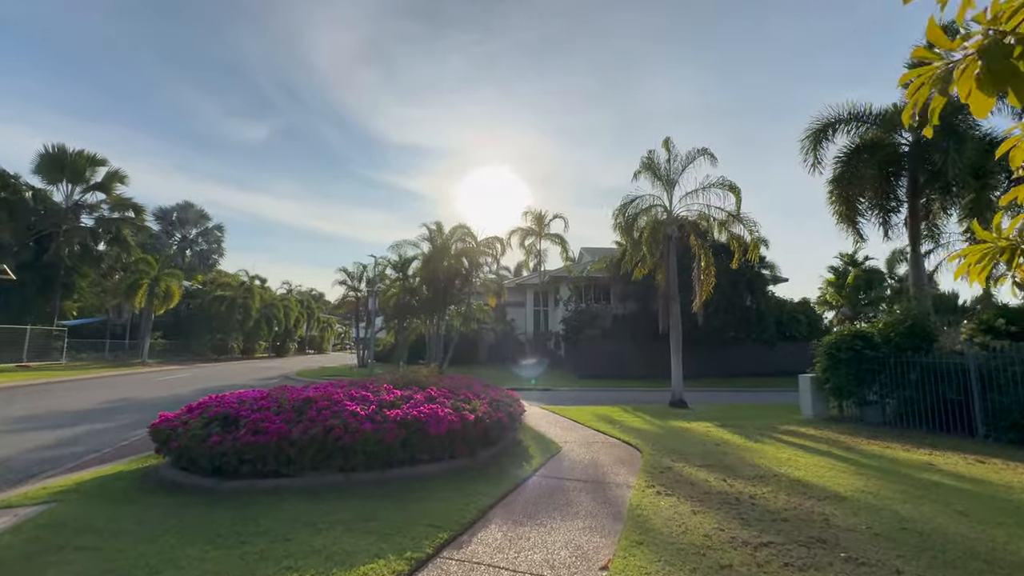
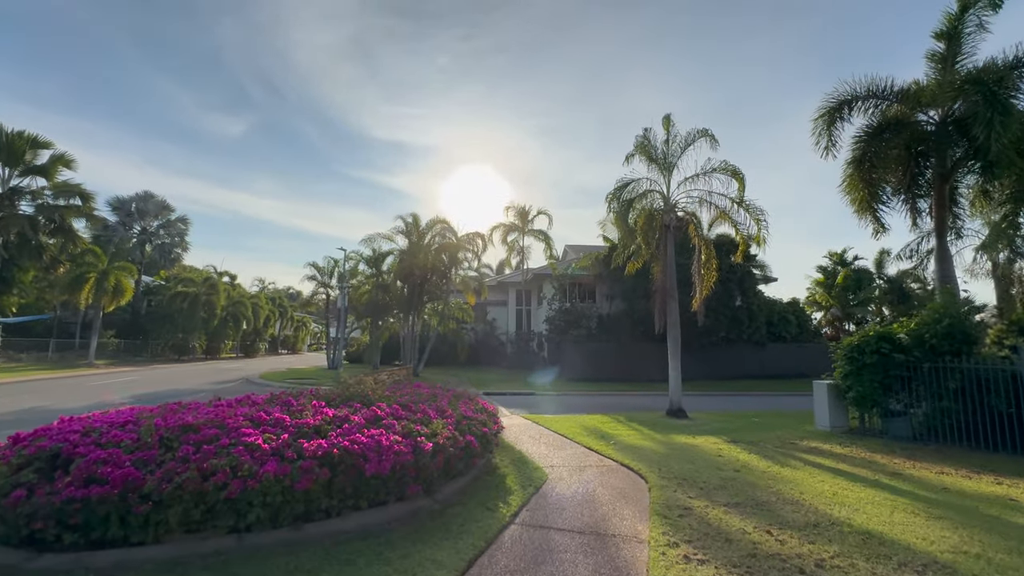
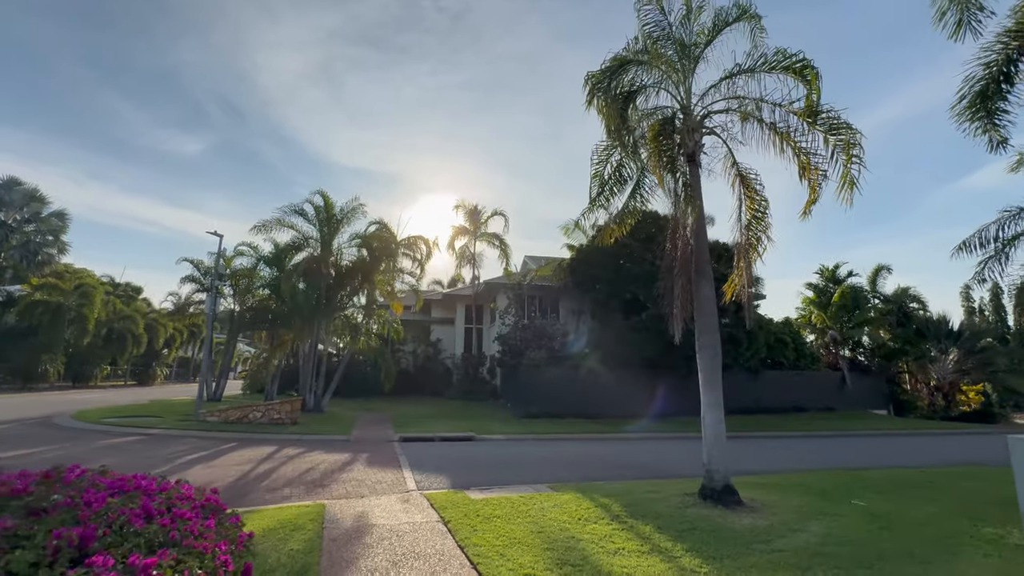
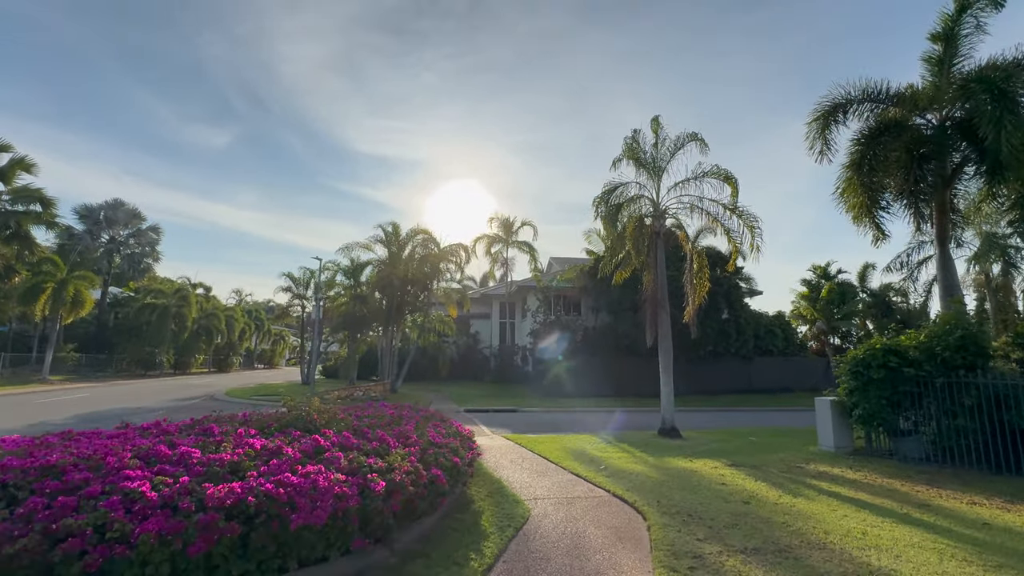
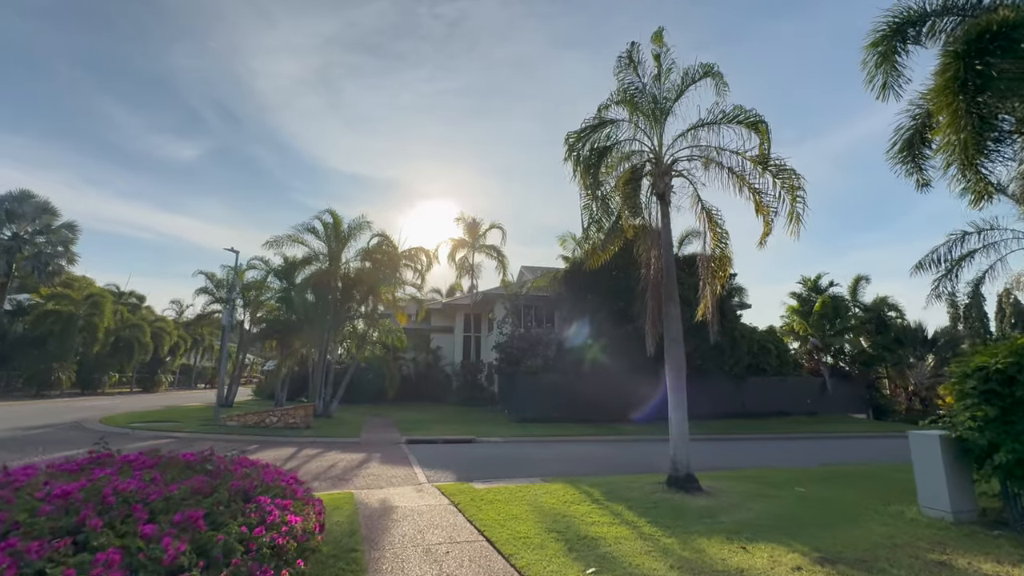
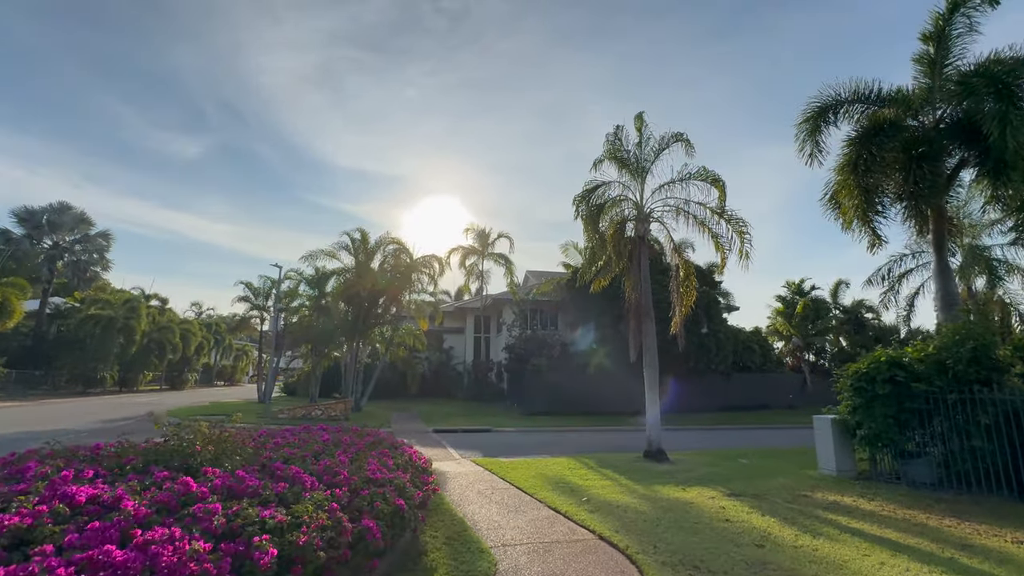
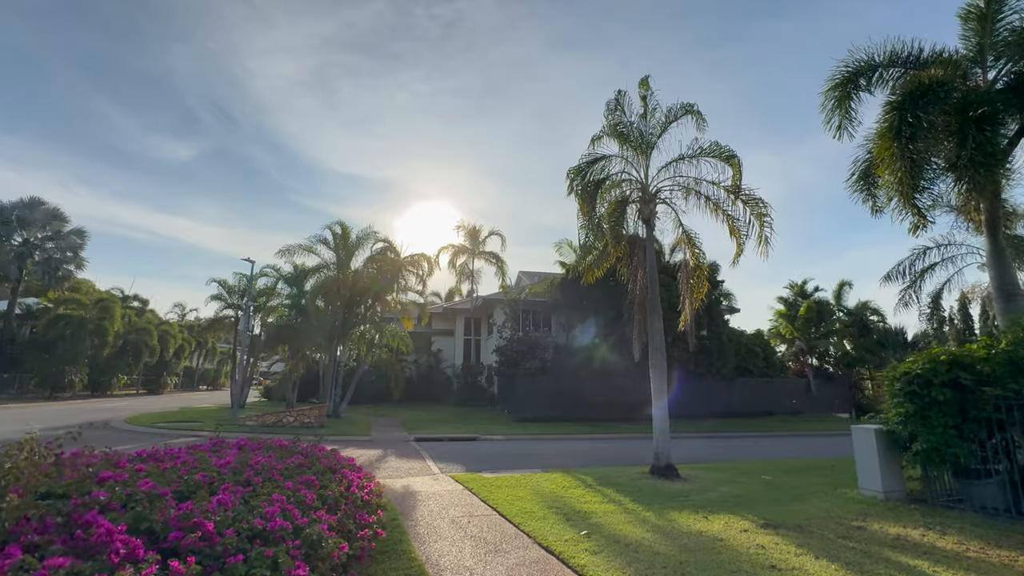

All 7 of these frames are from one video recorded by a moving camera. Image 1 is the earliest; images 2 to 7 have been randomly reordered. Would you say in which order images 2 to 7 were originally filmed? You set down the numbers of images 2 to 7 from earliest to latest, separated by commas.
2, 4, 6, 7, 5, 3
